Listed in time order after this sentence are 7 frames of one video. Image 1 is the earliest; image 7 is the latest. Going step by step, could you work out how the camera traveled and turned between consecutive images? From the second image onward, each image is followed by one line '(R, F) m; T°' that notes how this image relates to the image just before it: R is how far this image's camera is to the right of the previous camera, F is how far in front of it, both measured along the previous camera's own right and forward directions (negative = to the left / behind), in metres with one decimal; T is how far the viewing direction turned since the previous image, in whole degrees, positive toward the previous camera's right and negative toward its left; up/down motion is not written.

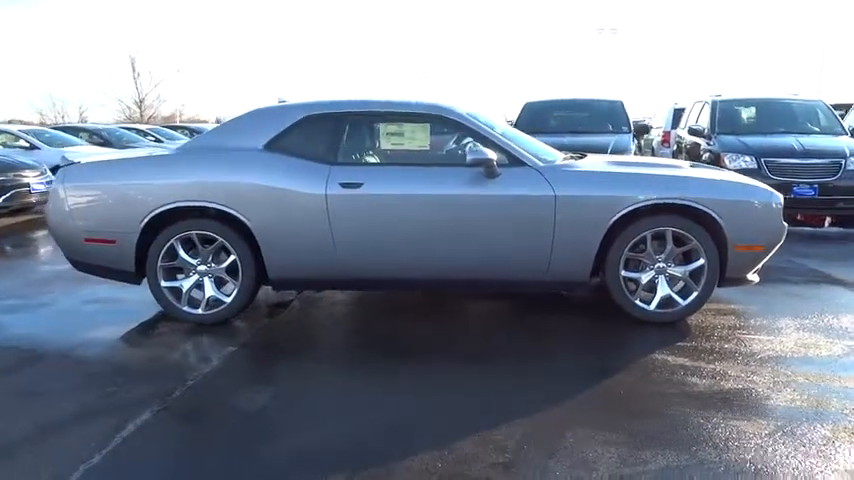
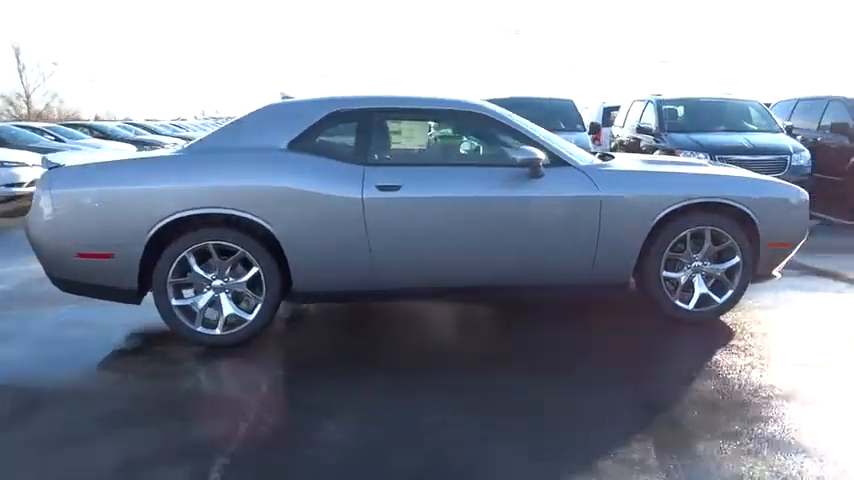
(-1.1, +0.4) m; +9°
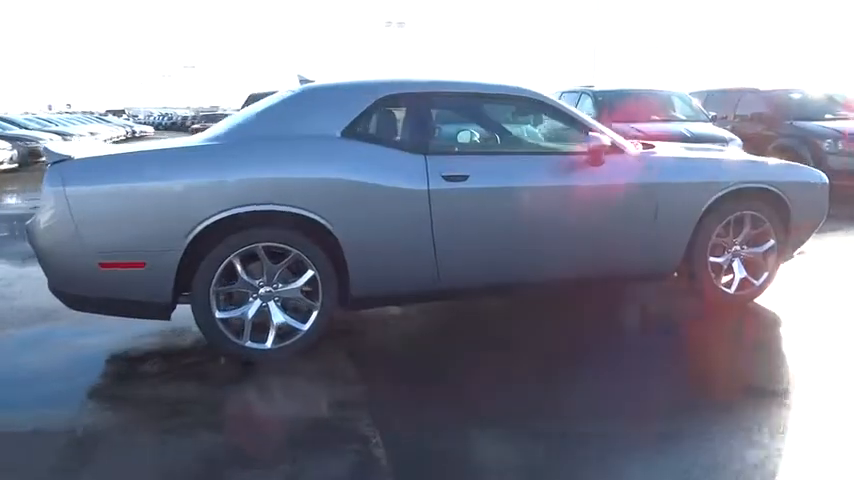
(-1.3, +0.5) m; +11°
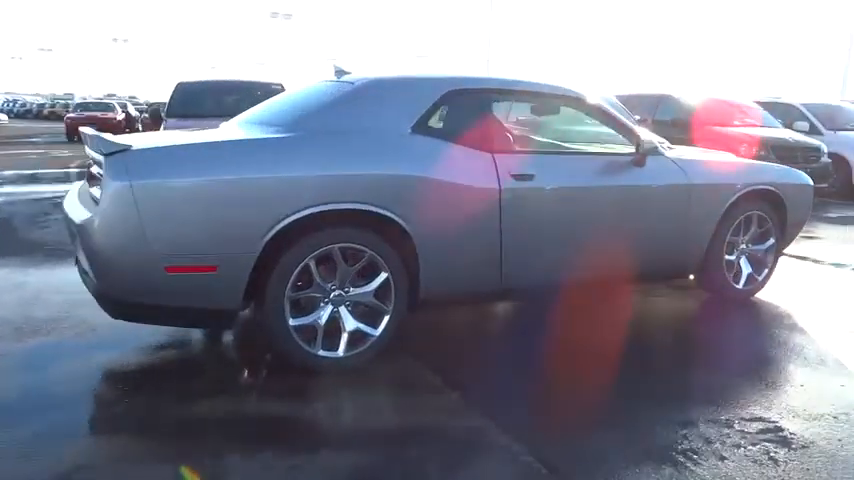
(-1.3, +0.3) m; +11°
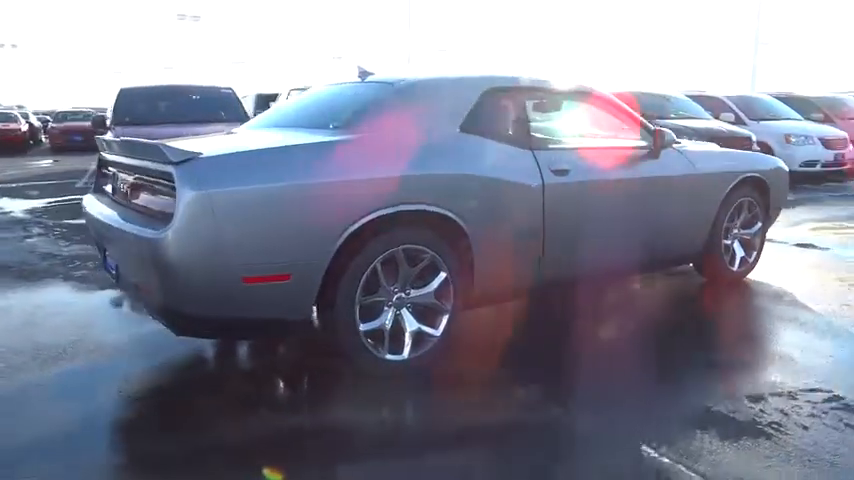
(-0.9, 0.0) m; +7°
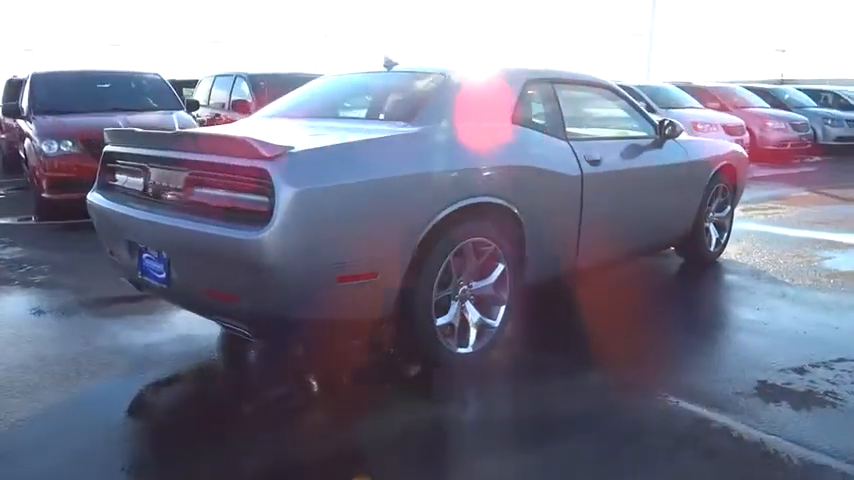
(-1.0, +0.1) m; +10°
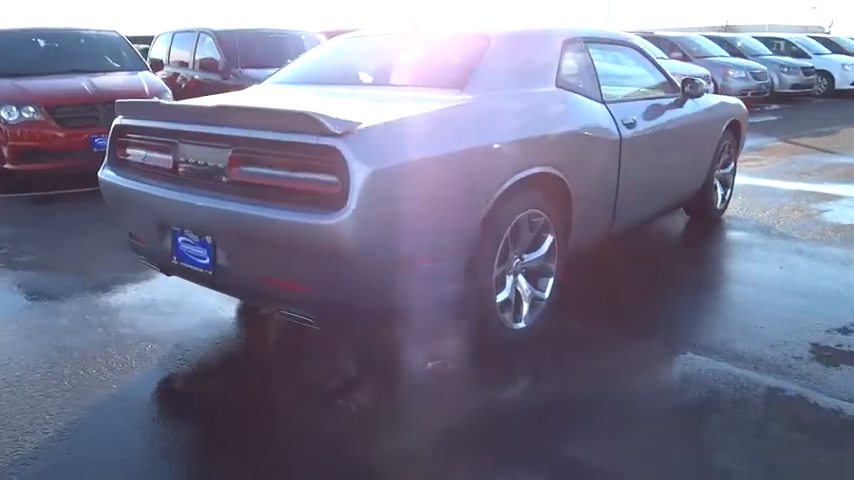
(-0.6, +0.2) m; +4°
